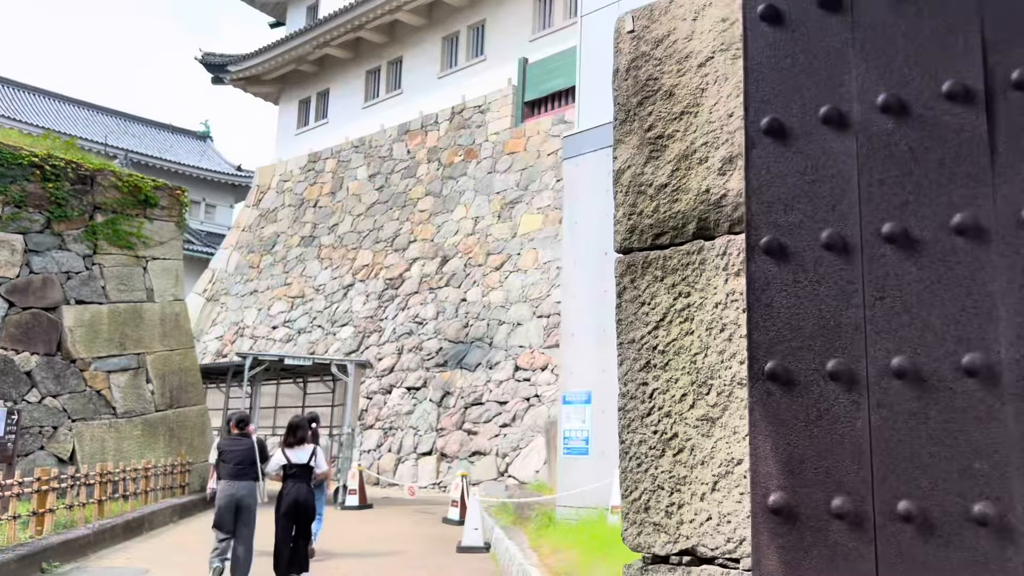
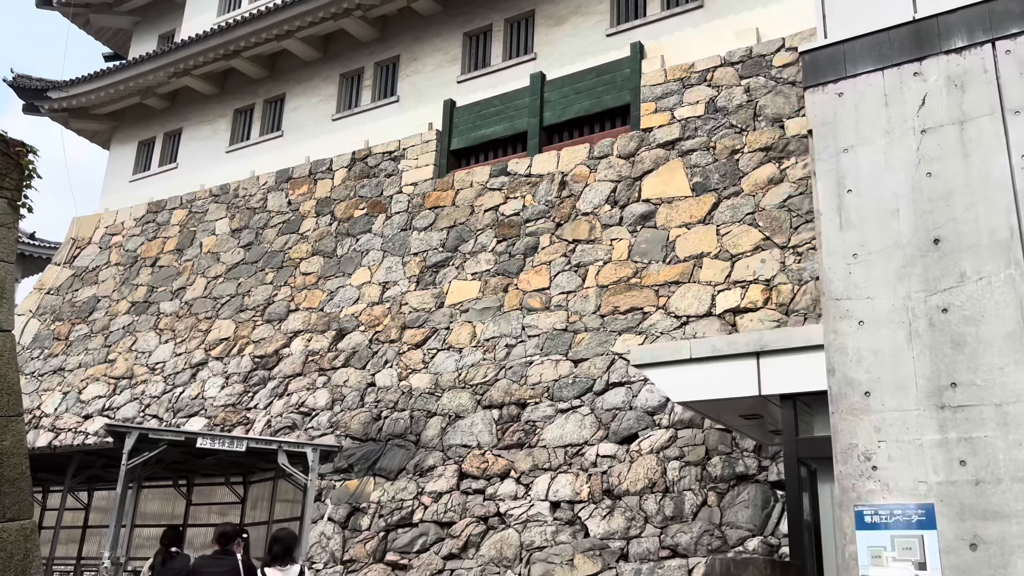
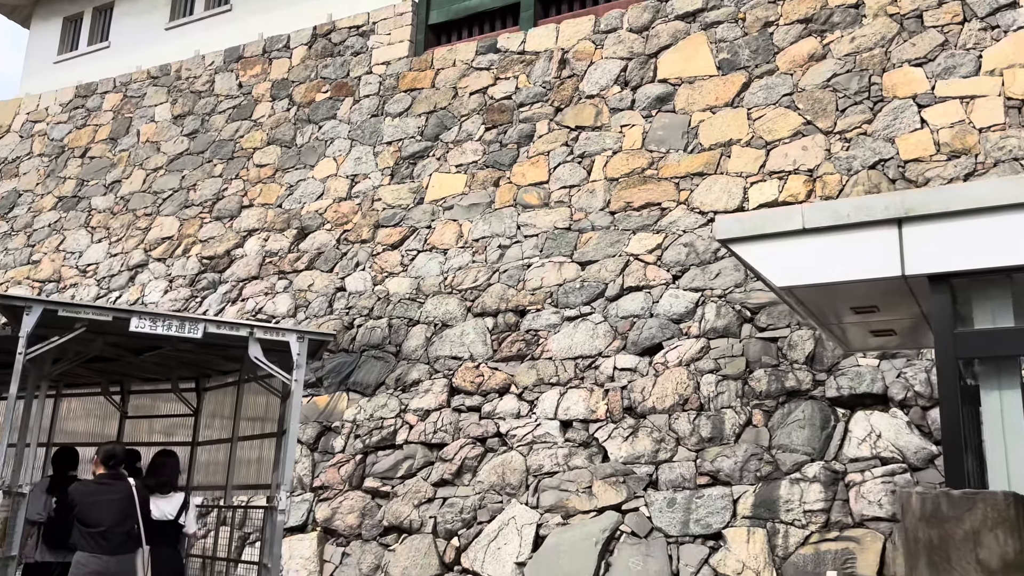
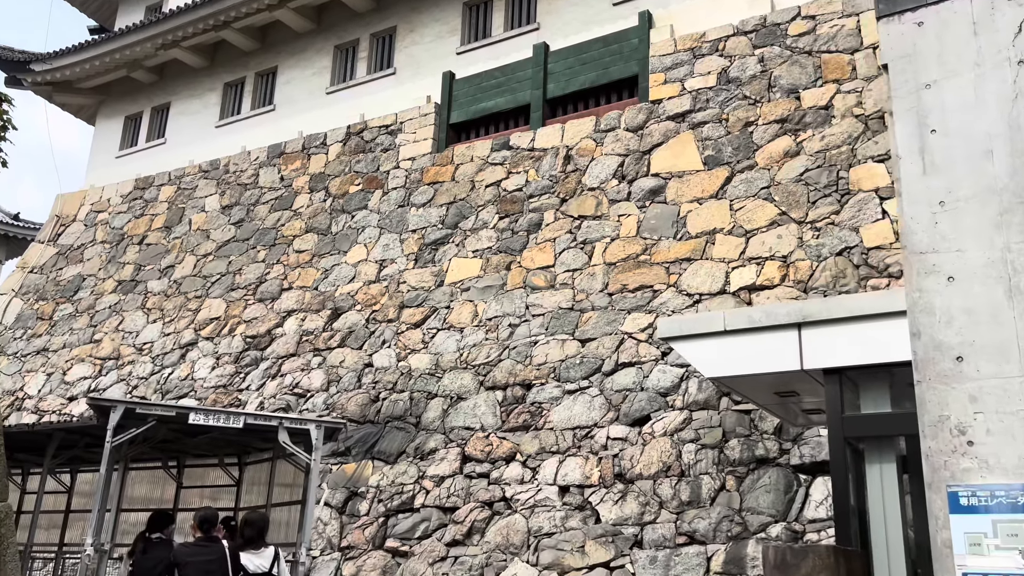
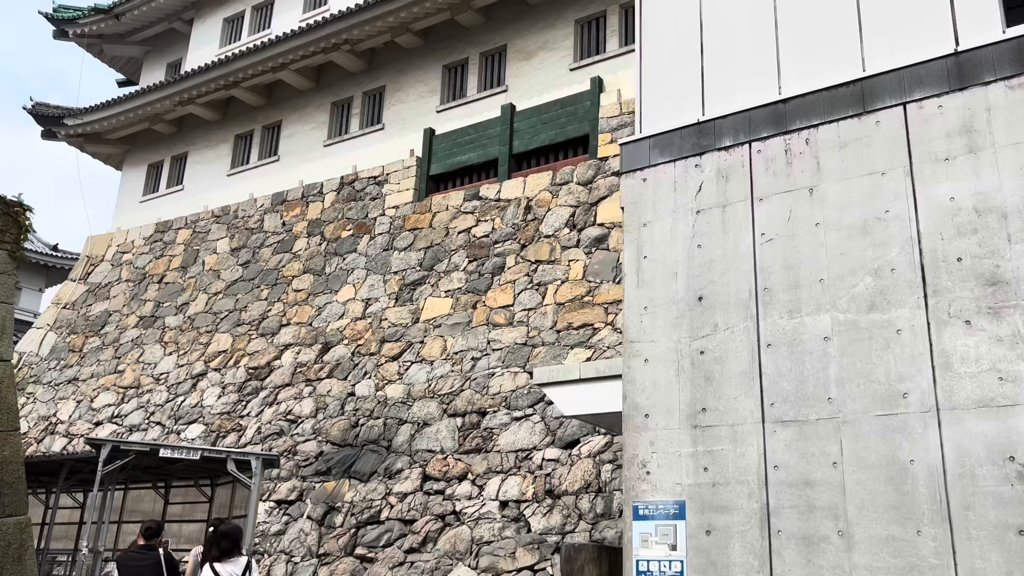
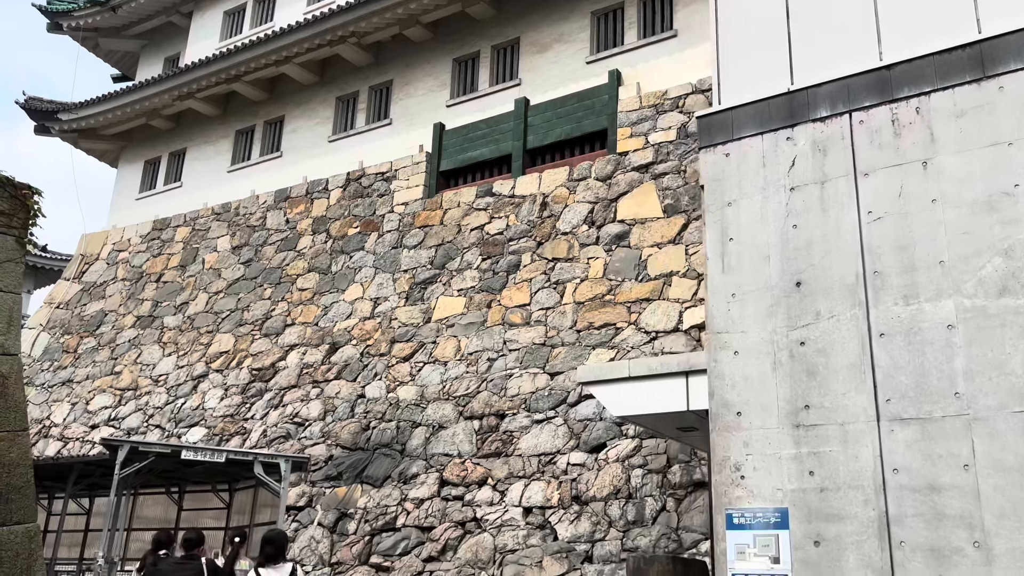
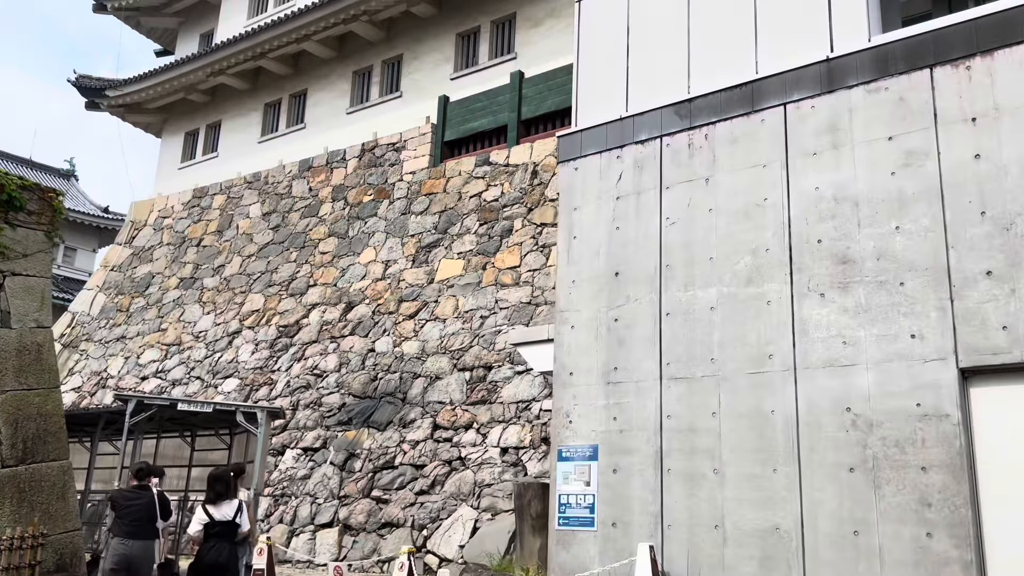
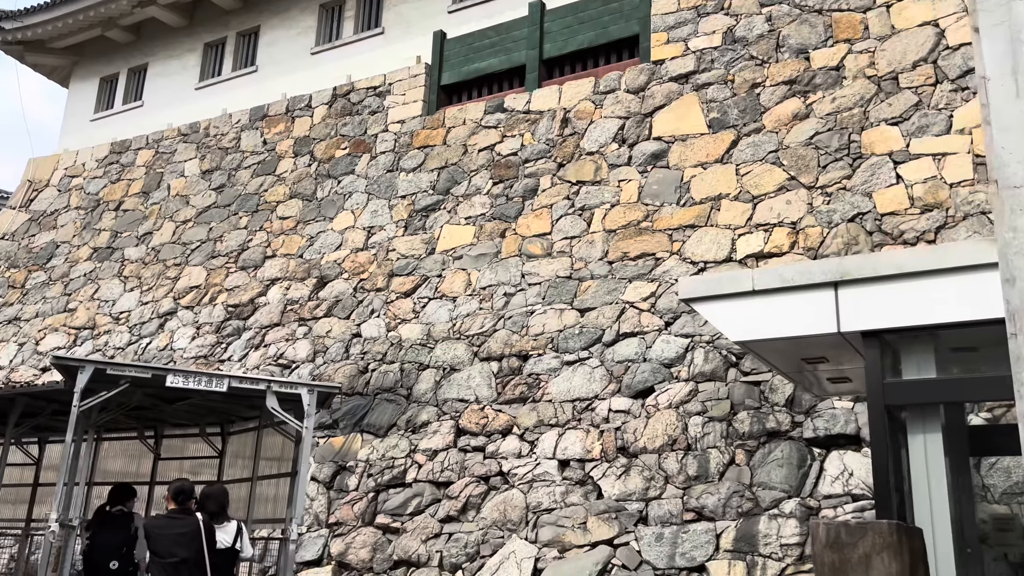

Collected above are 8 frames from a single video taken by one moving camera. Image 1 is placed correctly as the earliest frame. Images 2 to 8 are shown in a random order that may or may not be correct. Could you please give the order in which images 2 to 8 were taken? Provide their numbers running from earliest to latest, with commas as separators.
7, 5, 6, 2, 4, 8, 3
